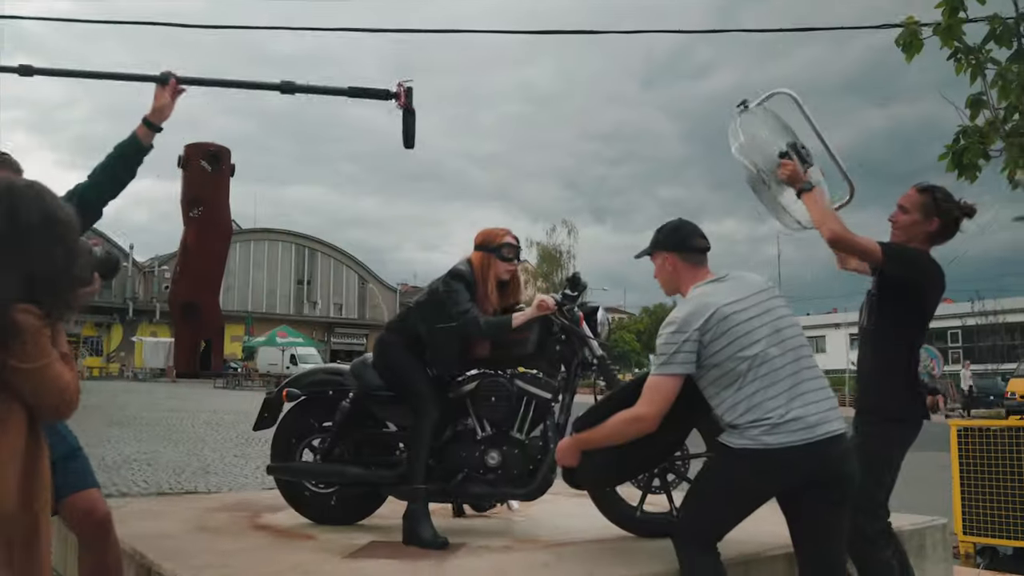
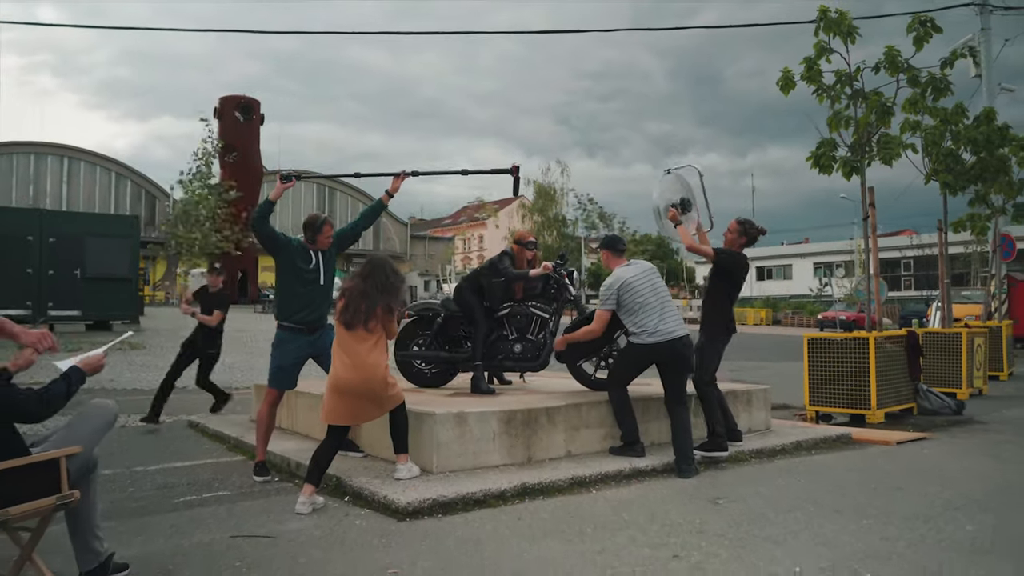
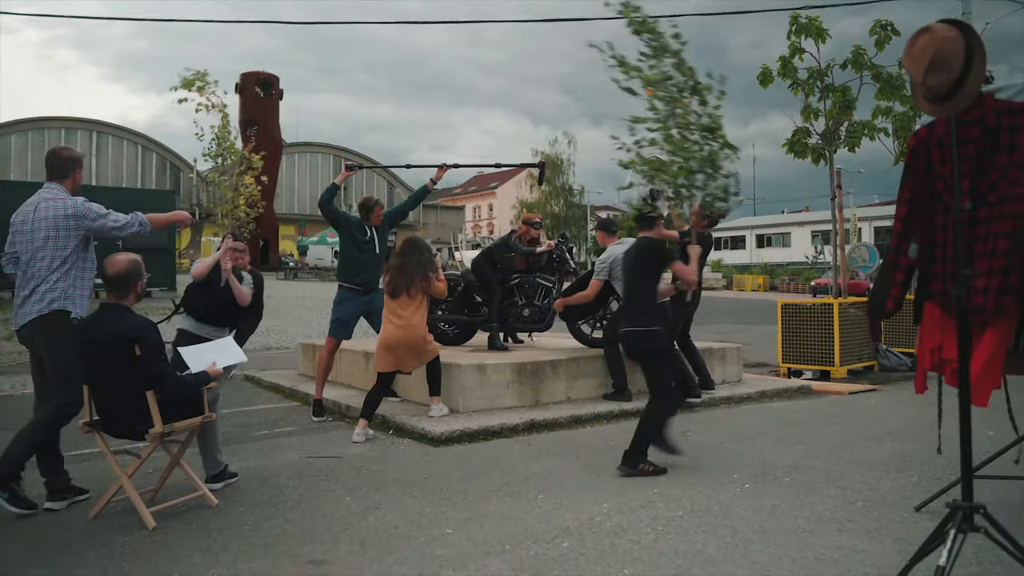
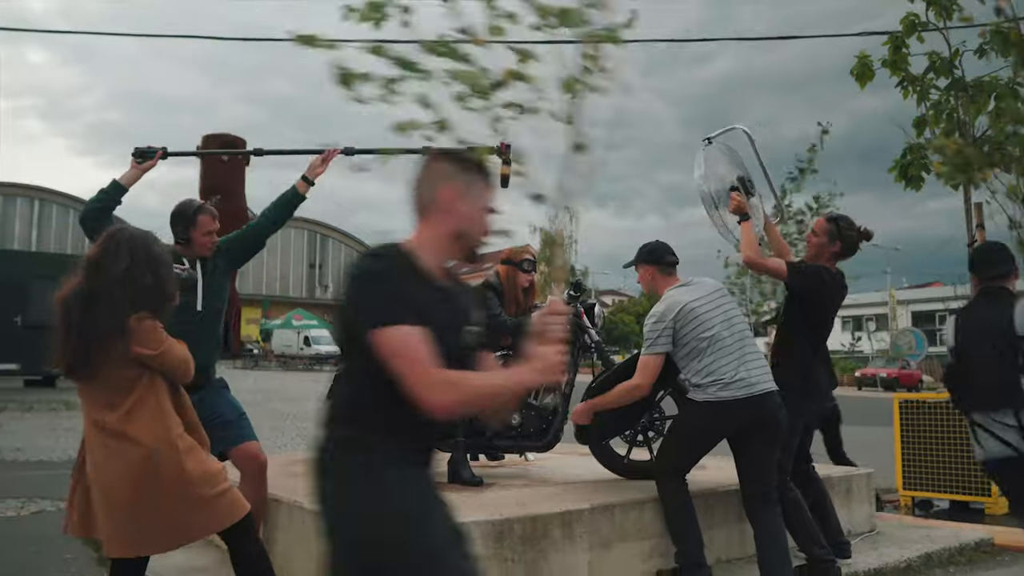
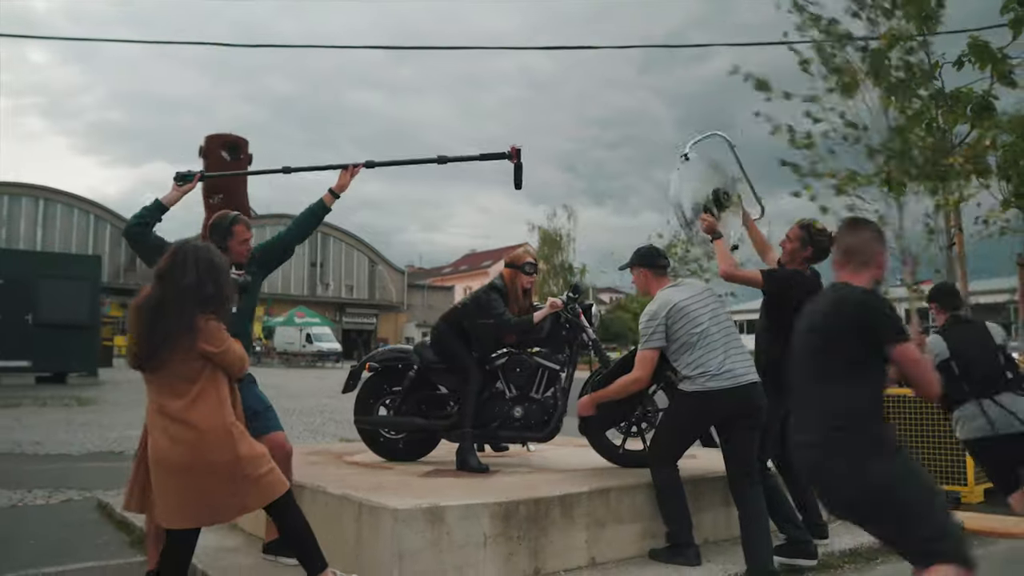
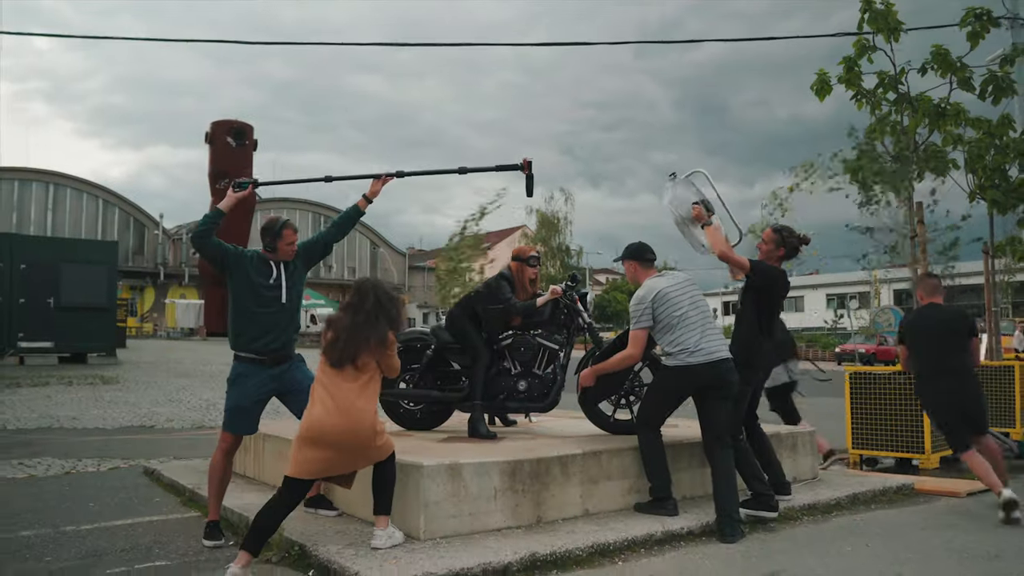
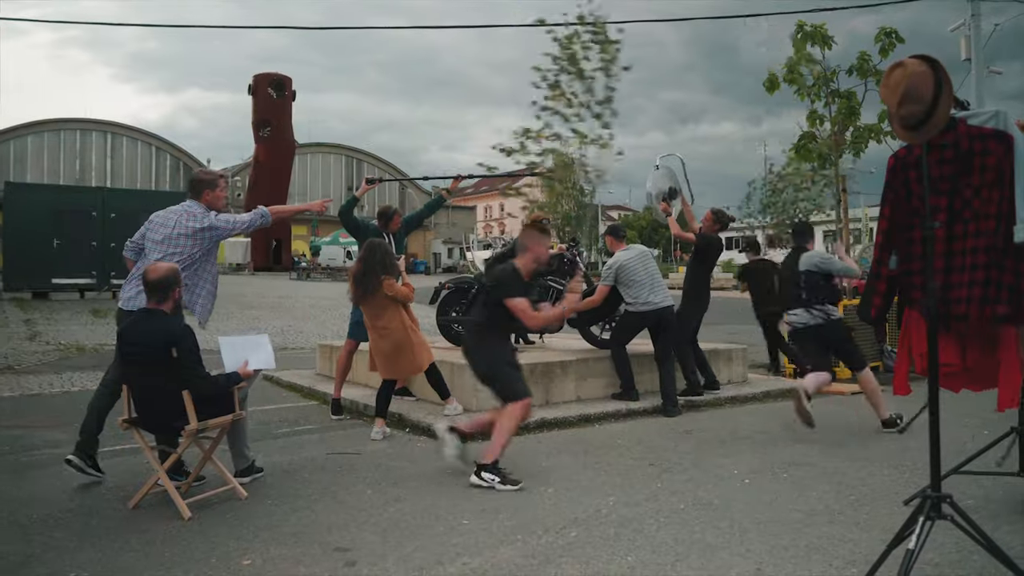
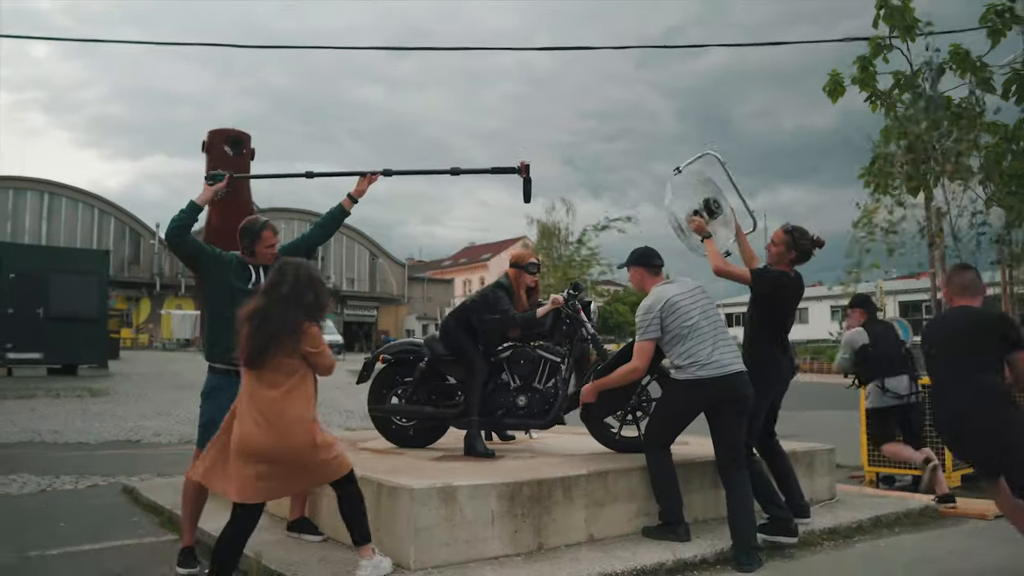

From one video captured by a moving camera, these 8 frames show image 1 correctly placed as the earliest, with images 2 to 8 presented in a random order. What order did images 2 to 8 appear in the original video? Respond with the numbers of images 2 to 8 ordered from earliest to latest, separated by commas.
4, 5, 8, 6, 2, 3, 7
